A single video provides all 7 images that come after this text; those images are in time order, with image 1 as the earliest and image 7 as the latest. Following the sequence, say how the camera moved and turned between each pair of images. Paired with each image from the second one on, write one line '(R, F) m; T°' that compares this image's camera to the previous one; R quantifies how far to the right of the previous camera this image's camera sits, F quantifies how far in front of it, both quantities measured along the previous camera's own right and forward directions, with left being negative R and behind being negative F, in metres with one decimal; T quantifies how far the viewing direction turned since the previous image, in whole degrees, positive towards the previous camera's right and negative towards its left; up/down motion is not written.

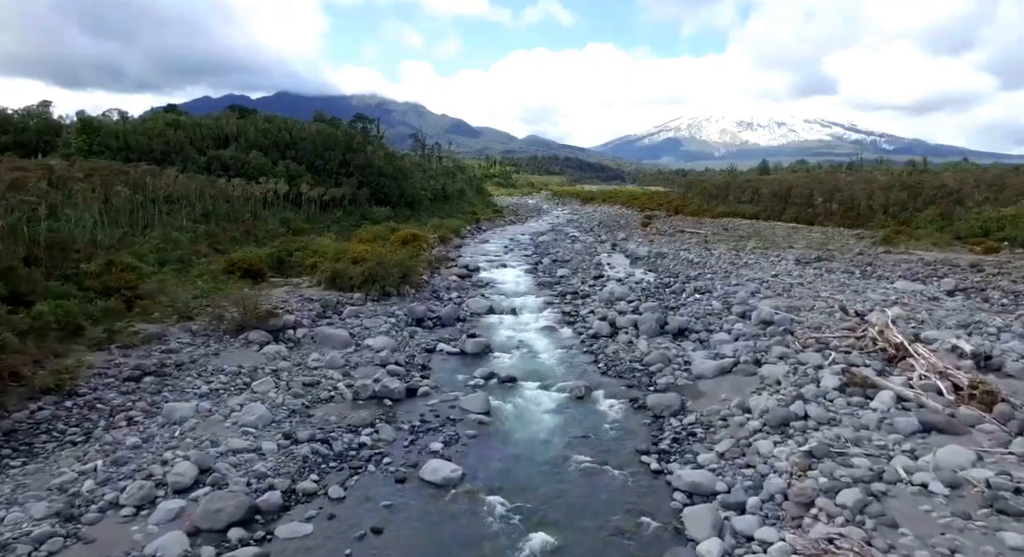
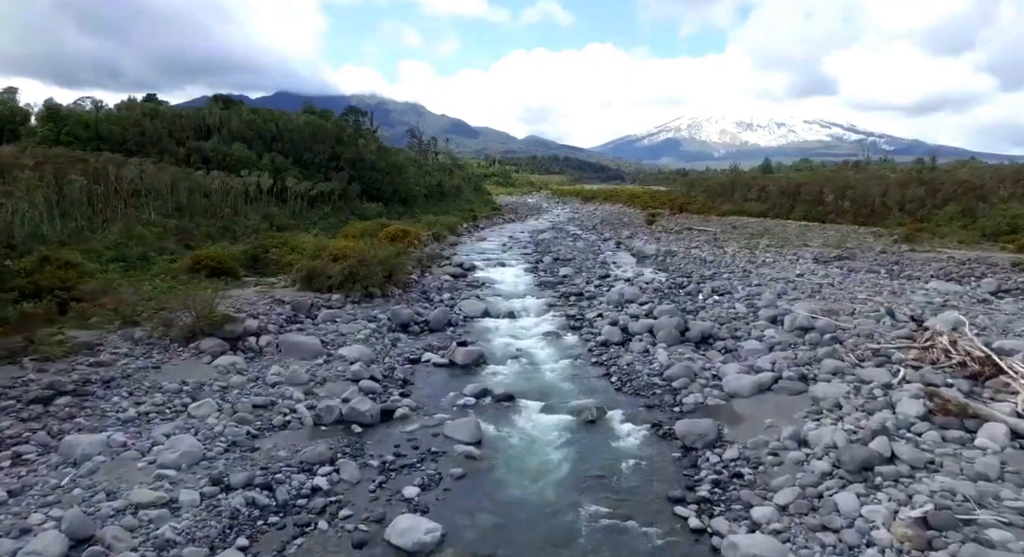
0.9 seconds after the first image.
(0.0, +1.7) m; 0°
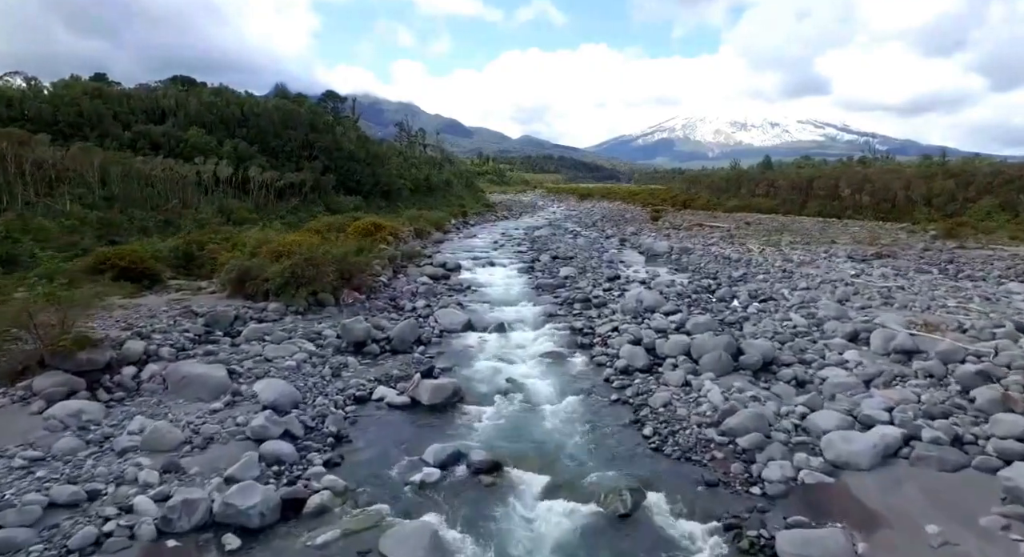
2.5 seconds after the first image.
(+0.1, +3.2) m; +1°
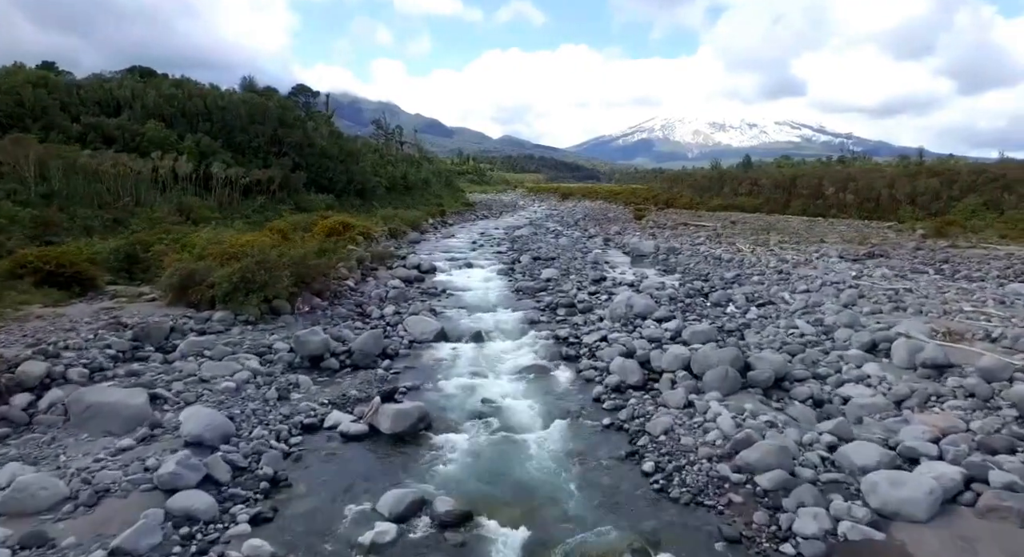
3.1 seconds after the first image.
(+0.1, +1.1) m; +2°
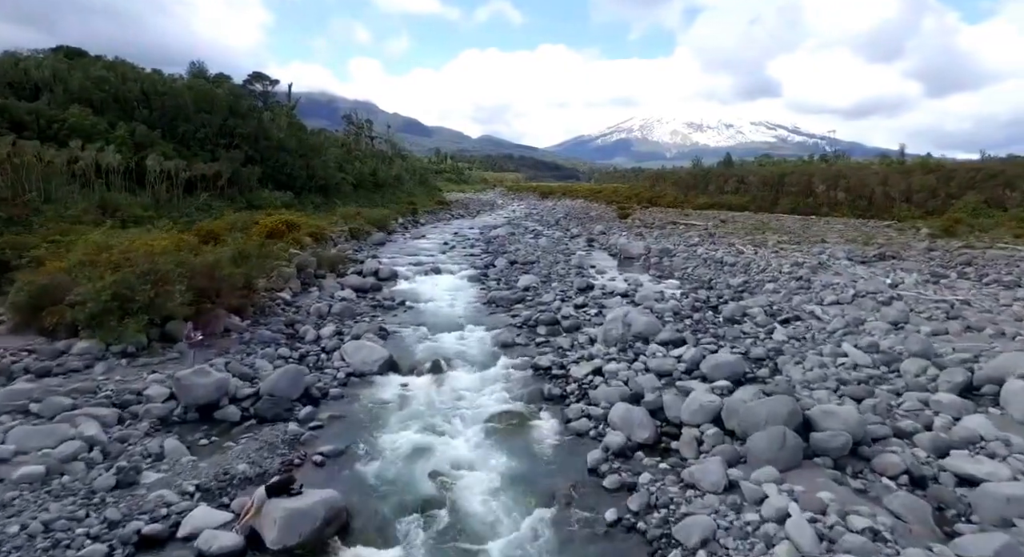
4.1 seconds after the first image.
(+0.2, +2.3) m; +2°
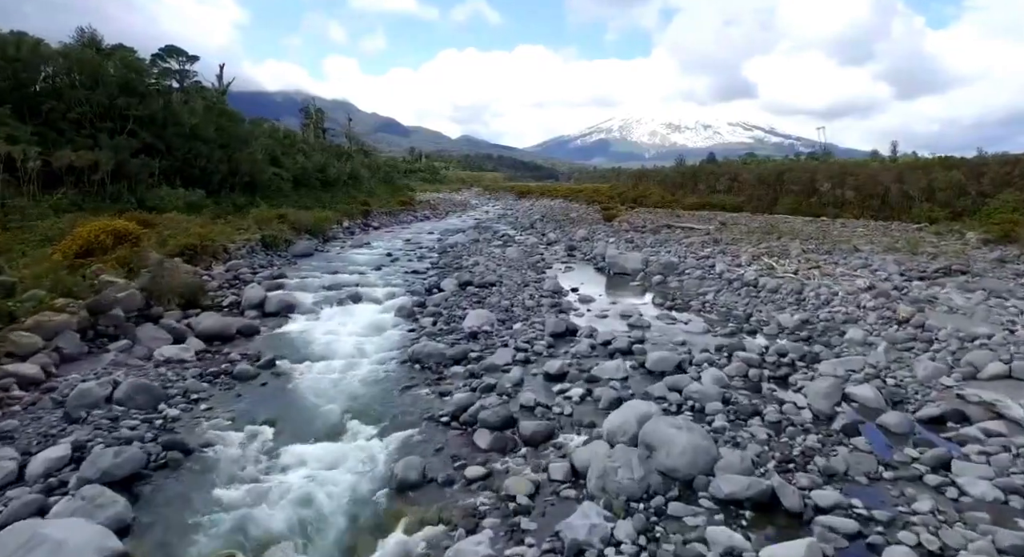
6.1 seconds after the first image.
(+0.6, +4.8) m; +2°
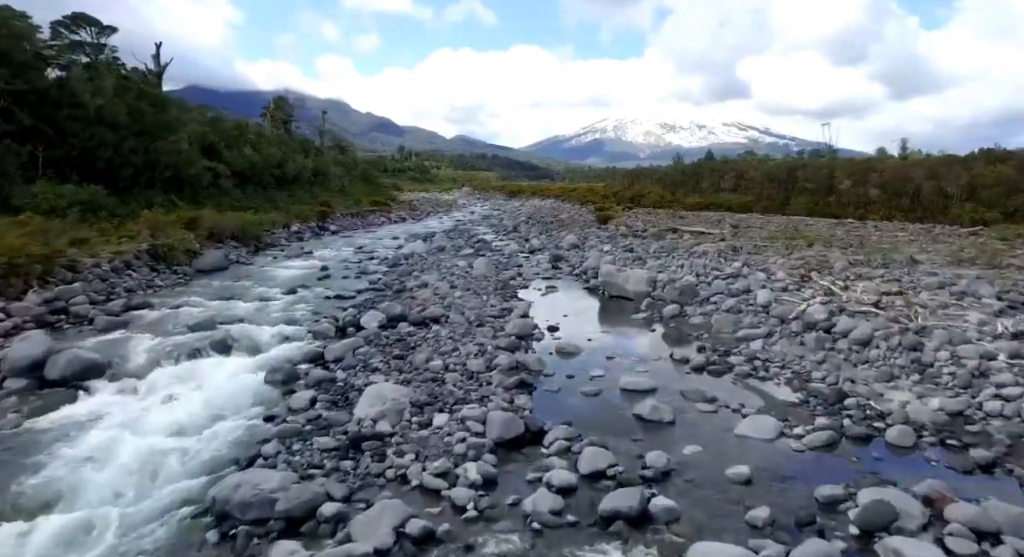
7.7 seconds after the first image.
(+0.7, +4.1) m; 0°
